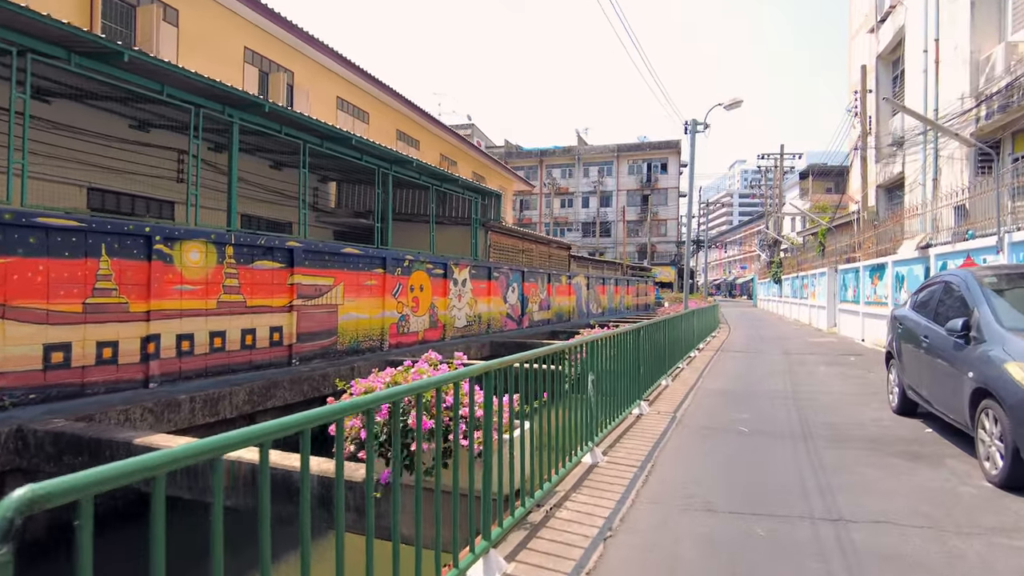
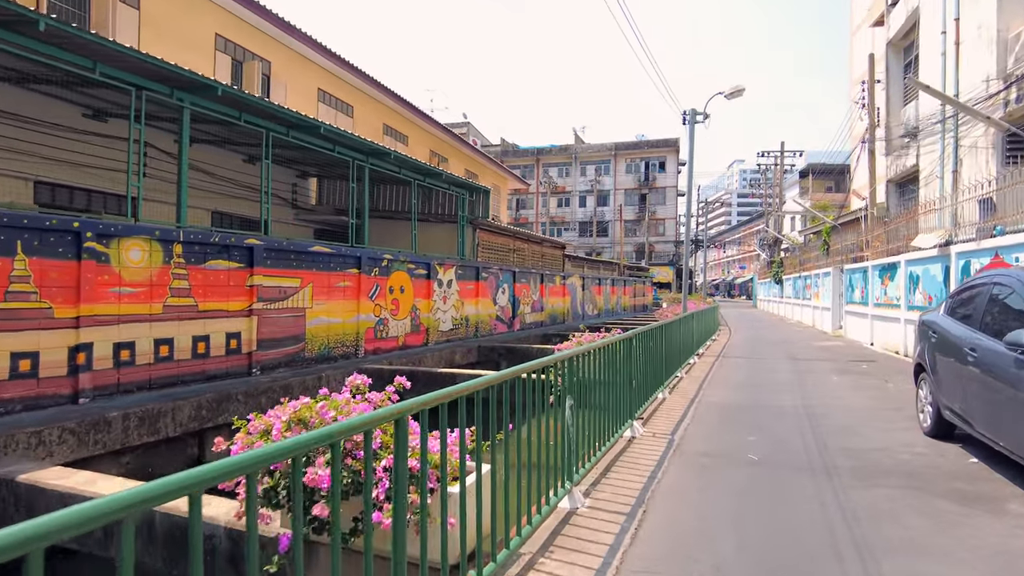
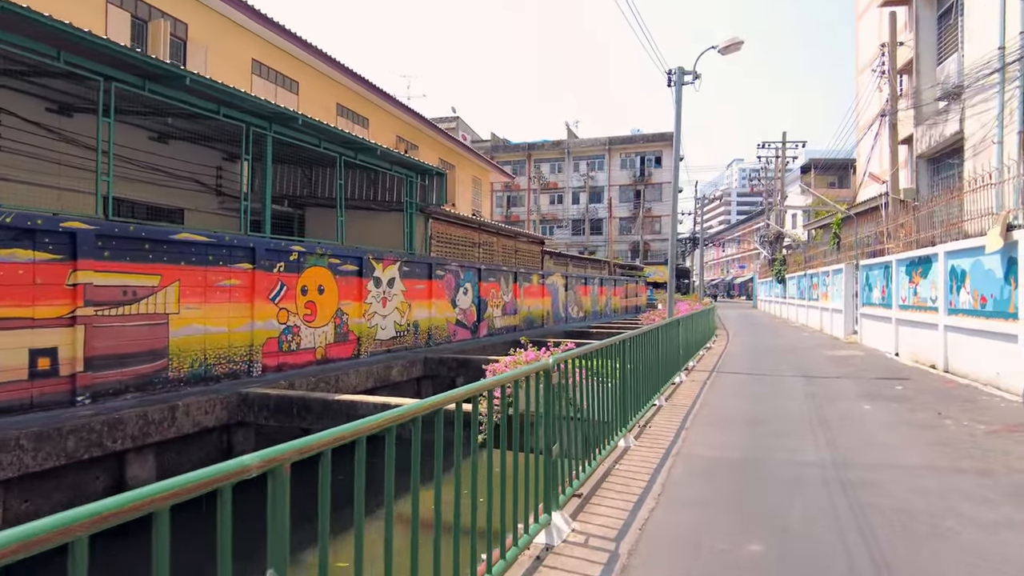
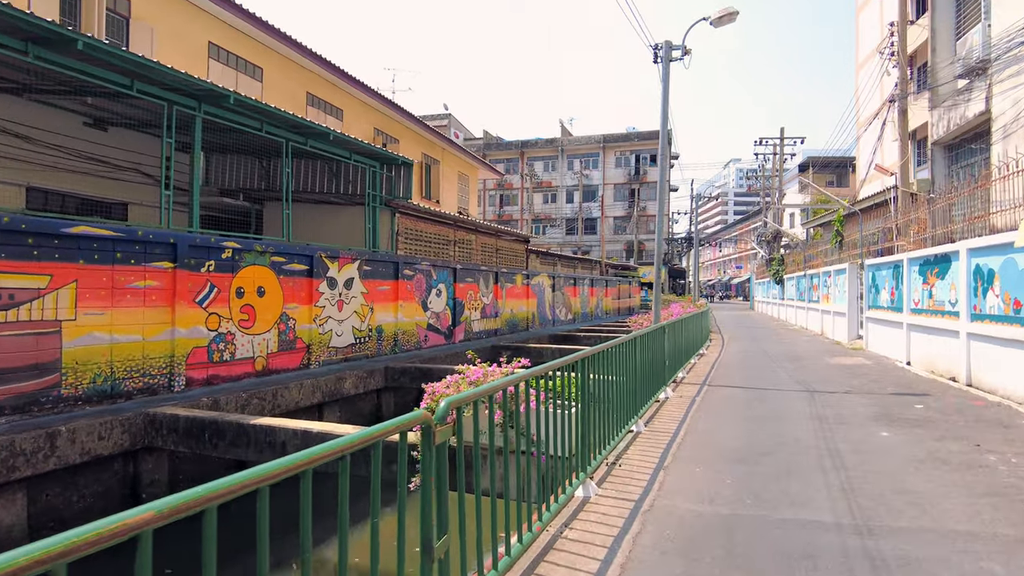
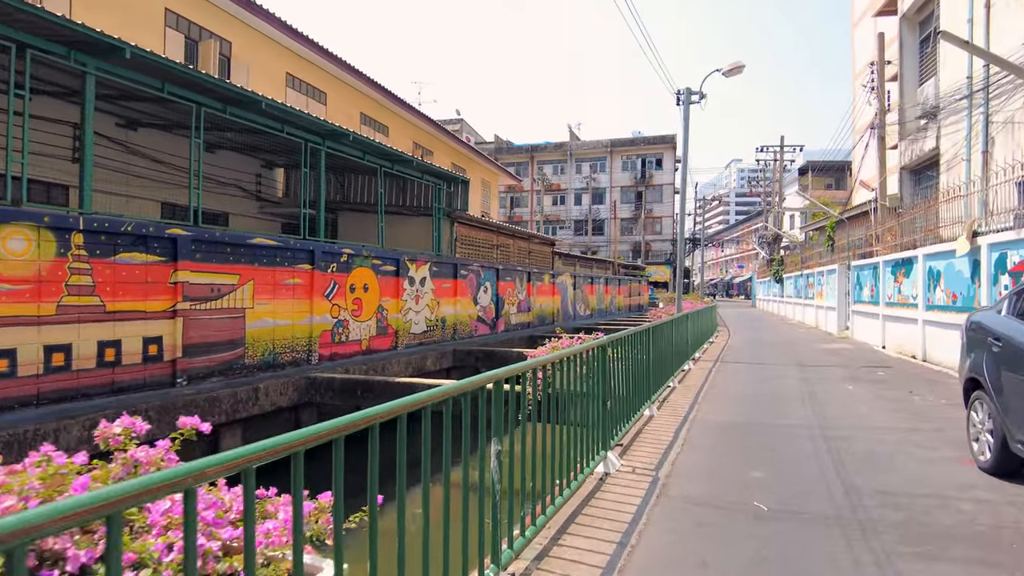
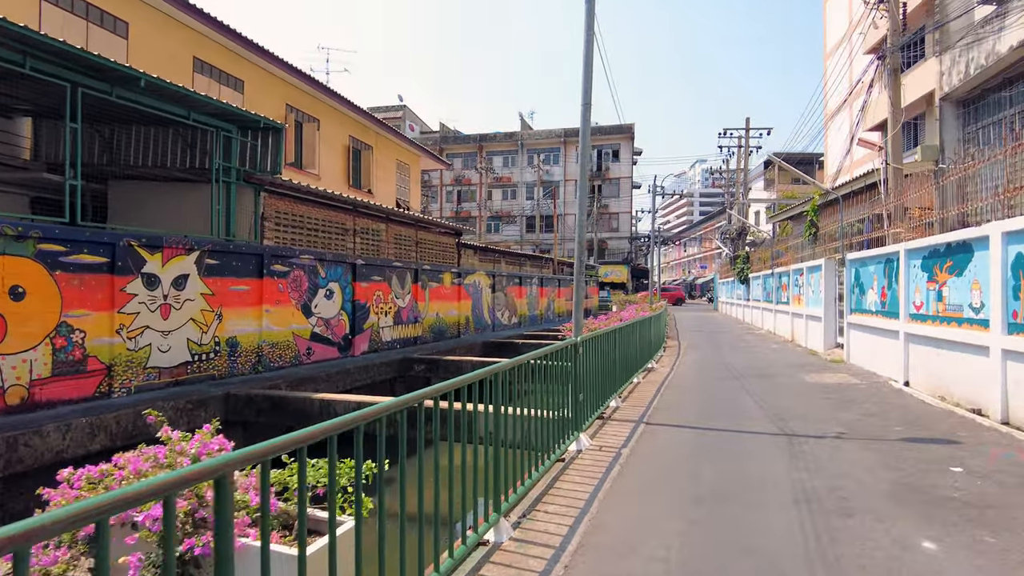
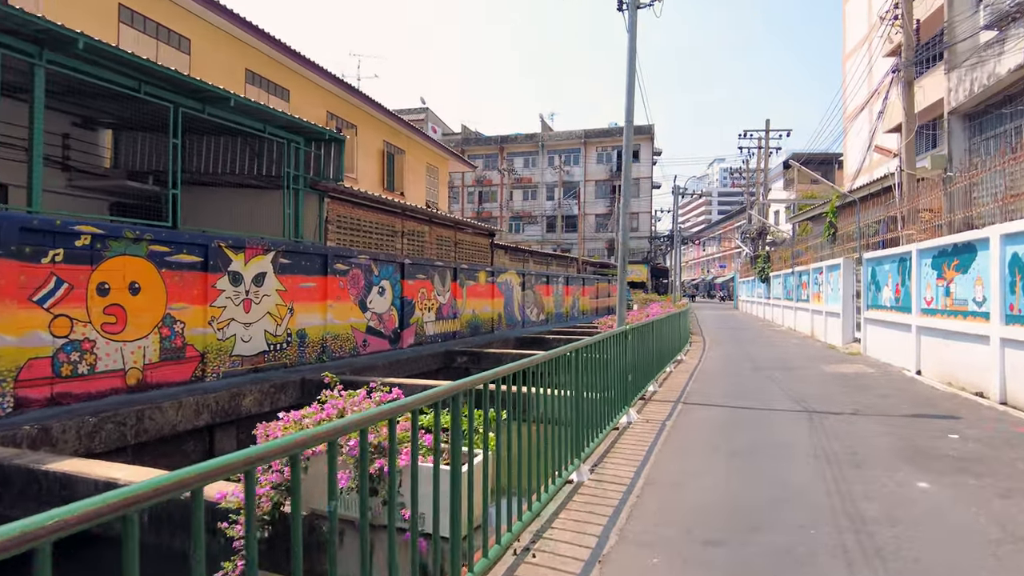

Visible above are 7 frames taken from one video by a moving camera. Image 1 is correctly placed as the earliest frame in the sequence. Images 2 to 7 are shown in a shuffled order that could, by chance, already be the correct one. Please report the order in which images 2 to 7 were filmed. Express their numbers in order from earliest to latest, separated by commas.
2, 5, 3, 4, 7, 6
